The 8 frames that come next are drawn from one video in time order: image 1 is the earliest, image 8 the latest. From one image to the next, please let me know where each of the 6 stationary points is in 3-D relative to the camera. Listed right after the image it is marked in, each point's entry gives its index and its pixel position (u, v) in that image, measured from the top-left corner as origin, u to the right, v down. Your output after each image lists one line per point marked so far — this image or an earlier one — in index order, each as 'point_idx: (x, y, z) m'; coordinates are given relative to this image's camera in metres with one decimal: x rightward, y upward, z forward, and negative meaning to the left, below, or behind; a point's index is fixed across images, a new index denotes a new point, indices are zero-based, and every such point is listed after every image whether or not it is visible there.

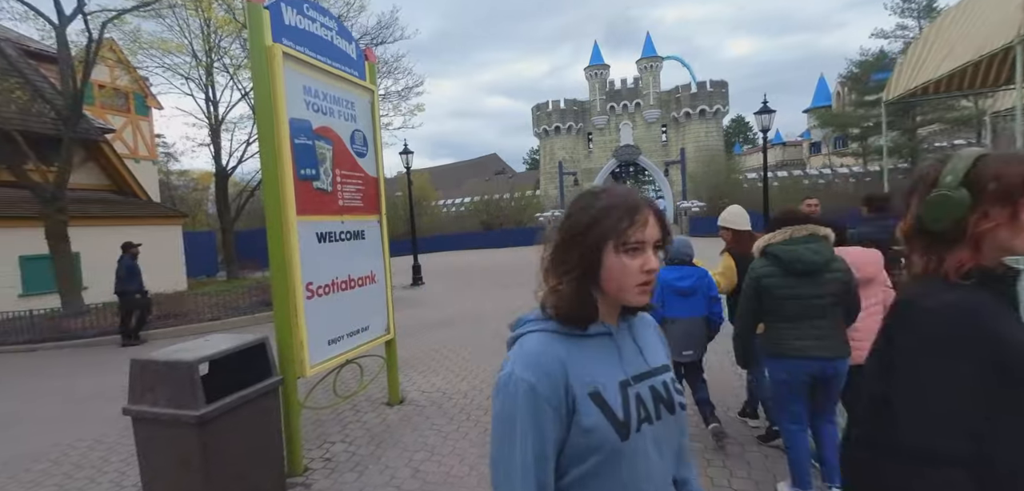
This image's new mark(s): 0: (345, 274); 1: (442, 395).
0: (-1.5, -0.3, +4.0) m
1: (-0.8, -1.6, +5.0) m
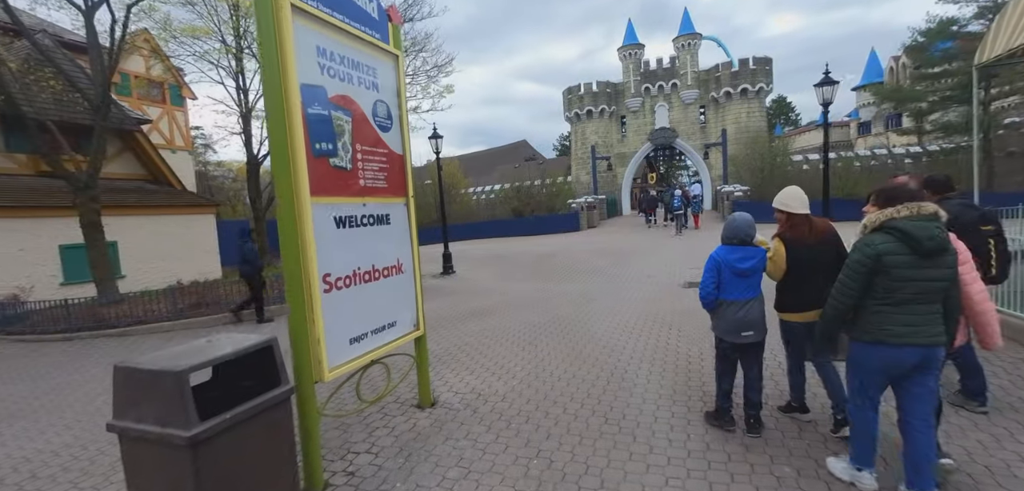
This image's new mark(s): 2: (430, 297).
0: (-1.1, -0.1, +3.6) m
1: (-0.4, -1.5, +4.5) m
2: (-1.9, -1.2, +11.0) m
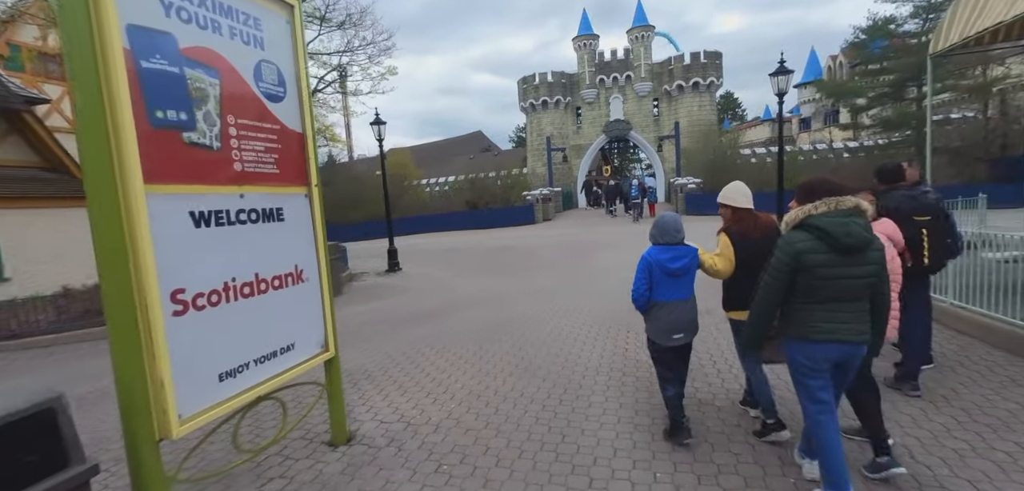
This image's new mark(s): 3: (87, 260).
0: (-1.5, -0.2, +2.7) m
1: (-0.9, -1.5, +3.8) m
2: (-3.0, -1.1, +10.0) m
3: (-11.1, -0.4, +12.0) m
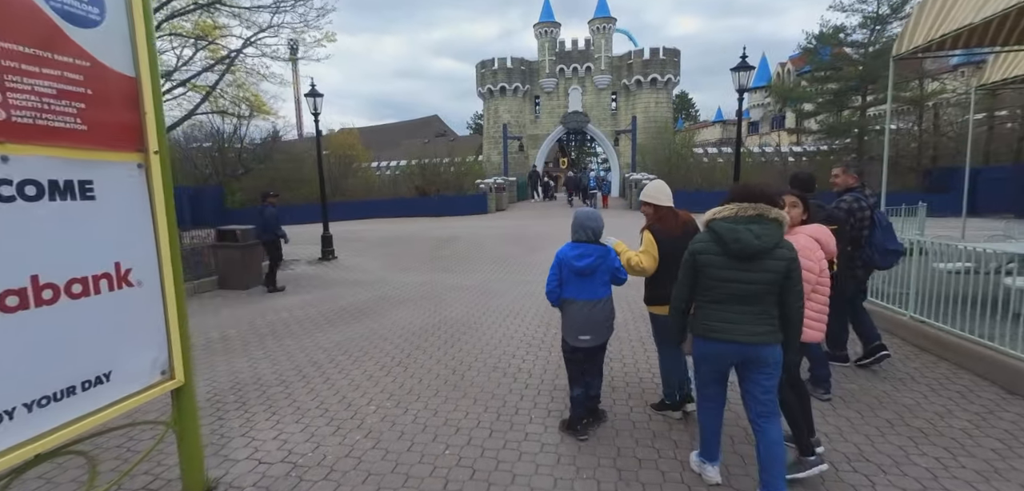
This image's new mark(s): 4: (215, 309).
0: (-1.9, -0.1, +1.8) m
1: (-1.4, -1.4, +3.0) m
2: (-4.2, -0.9, +9.0) m
3: (-12.3, +0.2, +10.2) m
4: (-4.8, -1.0, +7.4) m
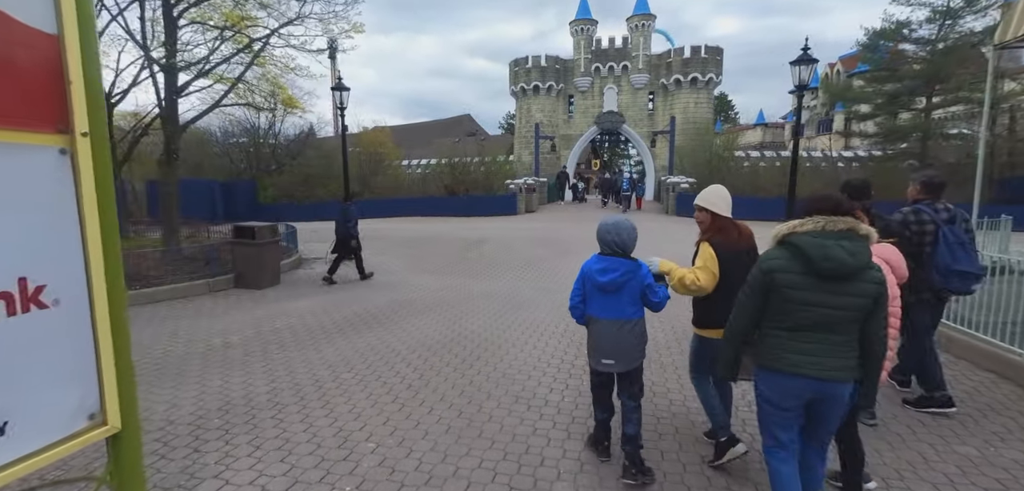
0: (-1.9, -0.2, +1.3) m
1: (-1.3, -1.5, +2.4) m
2: (-3.7, -0.8, +8.6) m
3: (-11.7, +0.5, +10.3) m
4: (-4.3, -1.0, +7.1) m
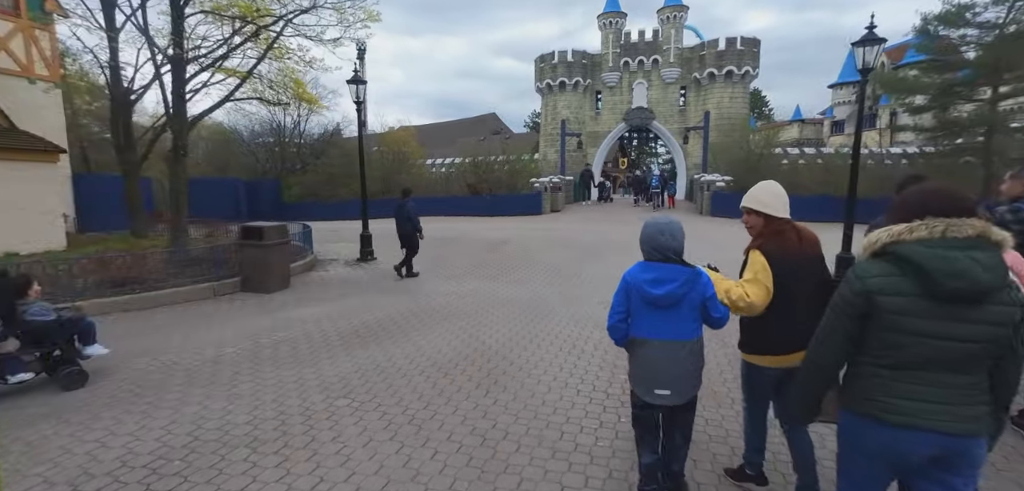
0: (-1.8, -0.2, +0.7) m
1: (-1.2, -1.5, +1.8) m
2: (-3.3, -0.9, +8.1) m
3: (-11.2, +0.5, +10.2) m
4: (-4.0, -1.0, +6.6) m
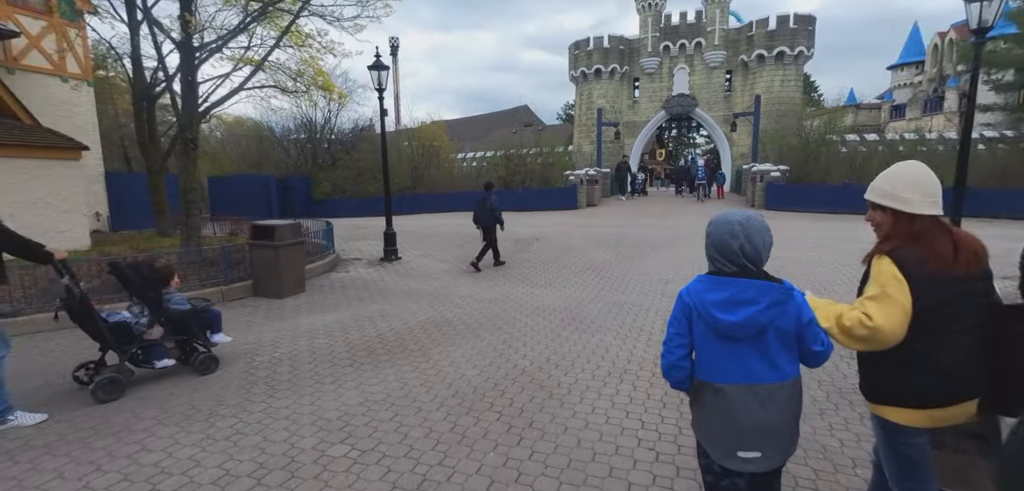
0: (-1.8, -0.3, -0.1) m
1: (-1.1, -1.6, +0.9) m
2: (-2.7, -0.9, +7.4) m
3: (-10.4, +0.5, +10.0) m
4: (-3.6, -1.0, +5.9) m
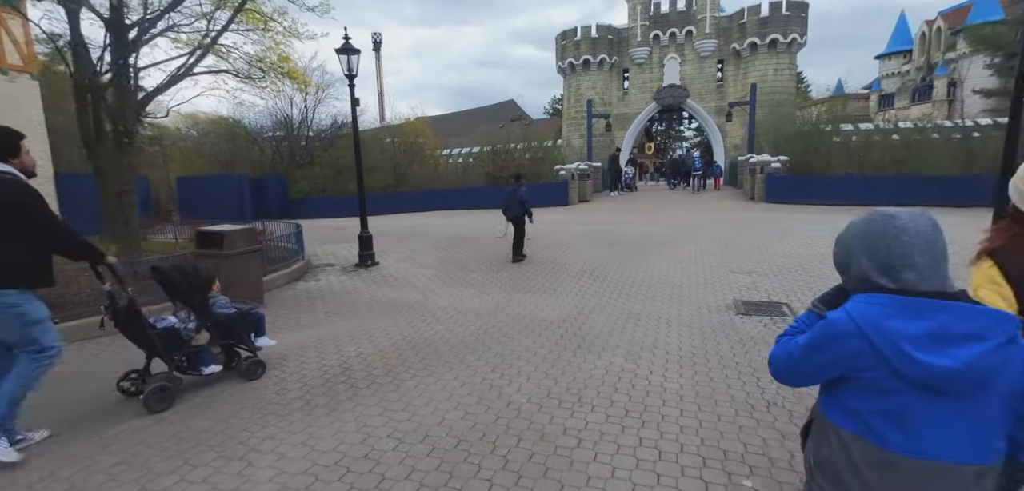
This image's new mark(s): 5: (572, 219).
0: (-1.8, -0.4, -1.1) m
1: (-1.1, -1.7, 0.0) m
2: (-2.8, -1.0, +6.4) m
3: (-10.6, +0.3, +8.8) m
4: (-3.7, -1.2, +4.9) m
5: (+2.0, +0.9, +15.6) m
